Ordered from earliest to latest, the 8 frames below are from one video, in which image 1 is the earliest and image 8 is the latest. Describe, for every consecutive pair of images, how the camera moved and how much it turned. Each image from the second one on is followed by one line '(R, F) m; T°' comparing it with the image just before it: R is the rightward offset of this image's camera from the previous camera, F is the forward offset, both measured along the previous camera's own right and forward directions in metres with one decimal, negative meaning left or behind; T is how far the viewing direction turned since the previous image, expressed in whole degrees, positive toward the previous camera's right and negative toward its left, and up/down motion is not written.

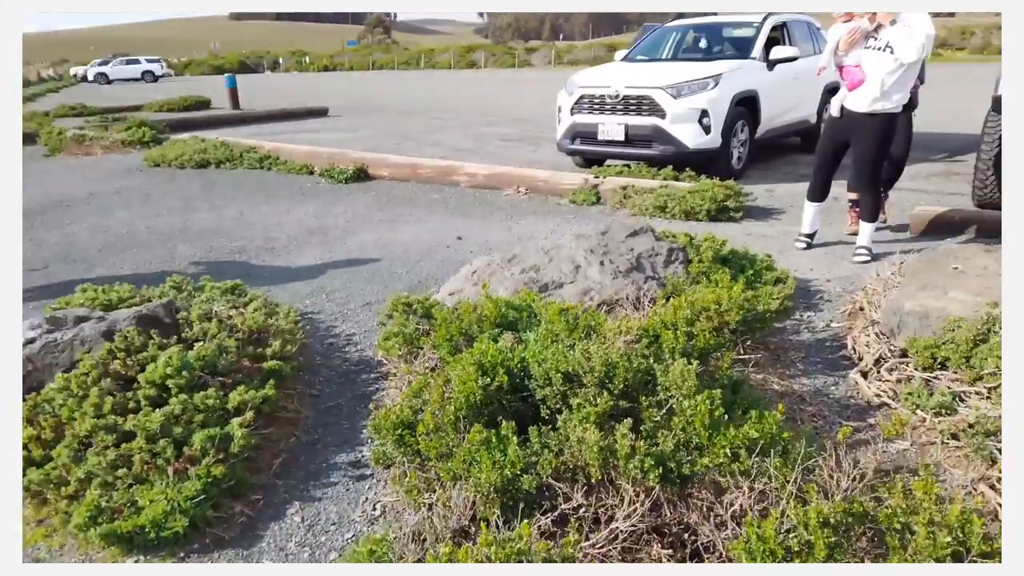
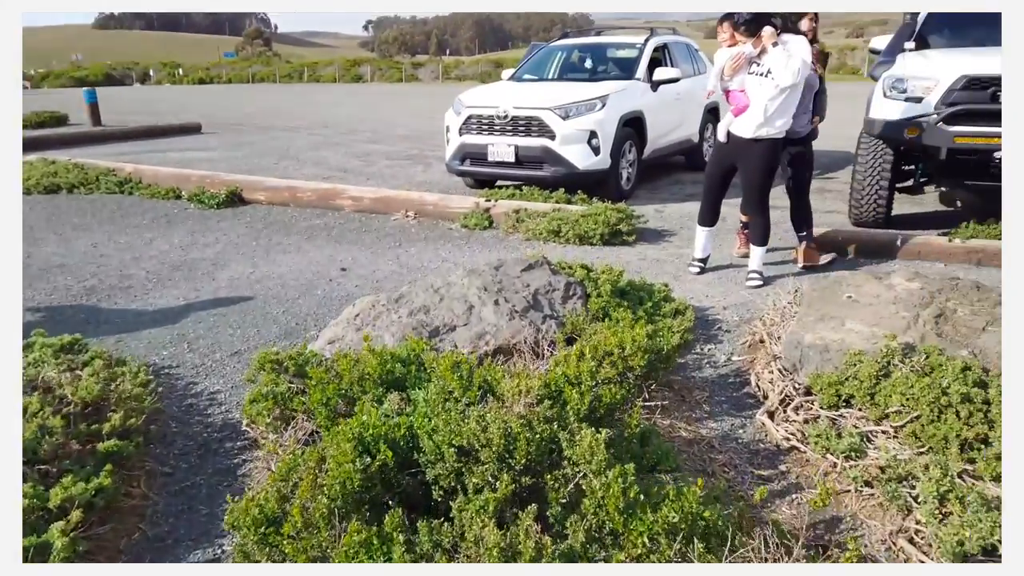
(0.0, +0.4) m; +8°
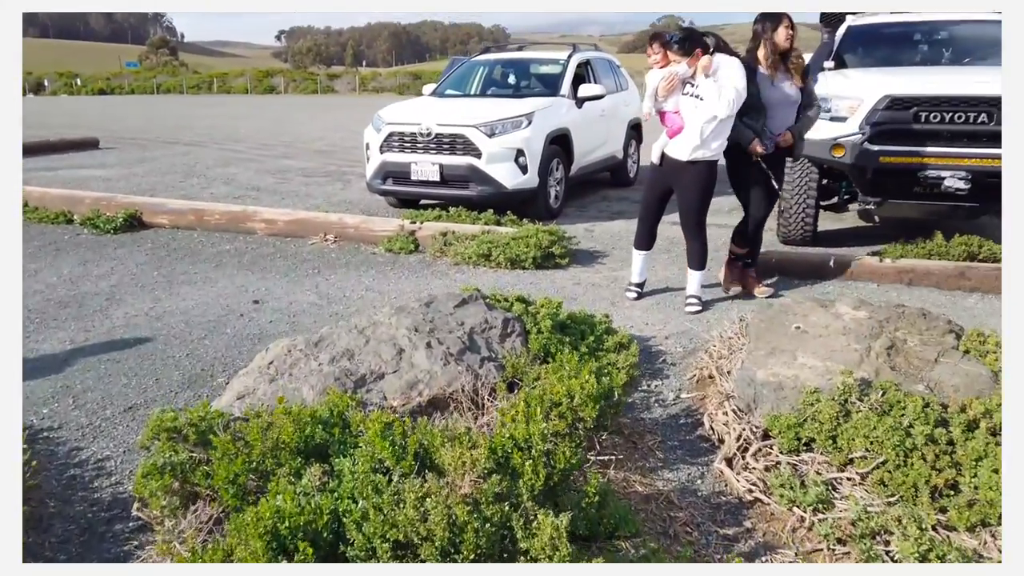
(-0.1, +0.4) m; +6°
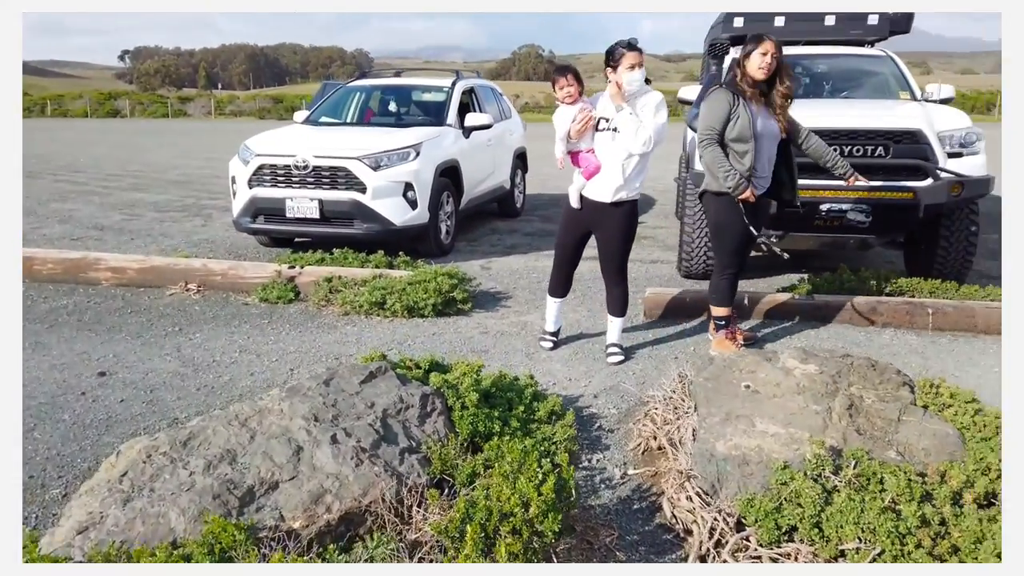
(-0.2, +0.6) m; +10°
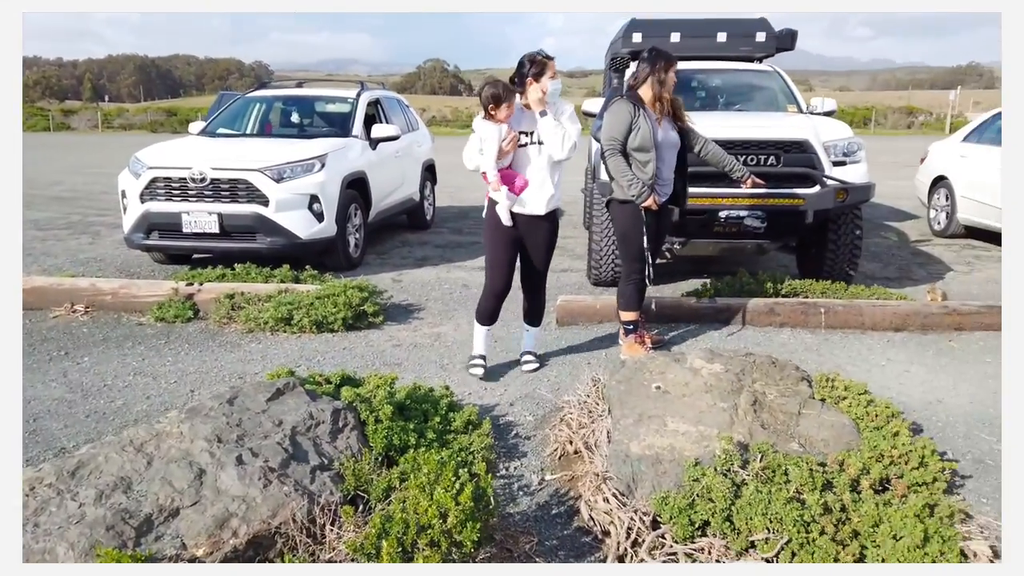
(0.0, 0.0) m; +7°
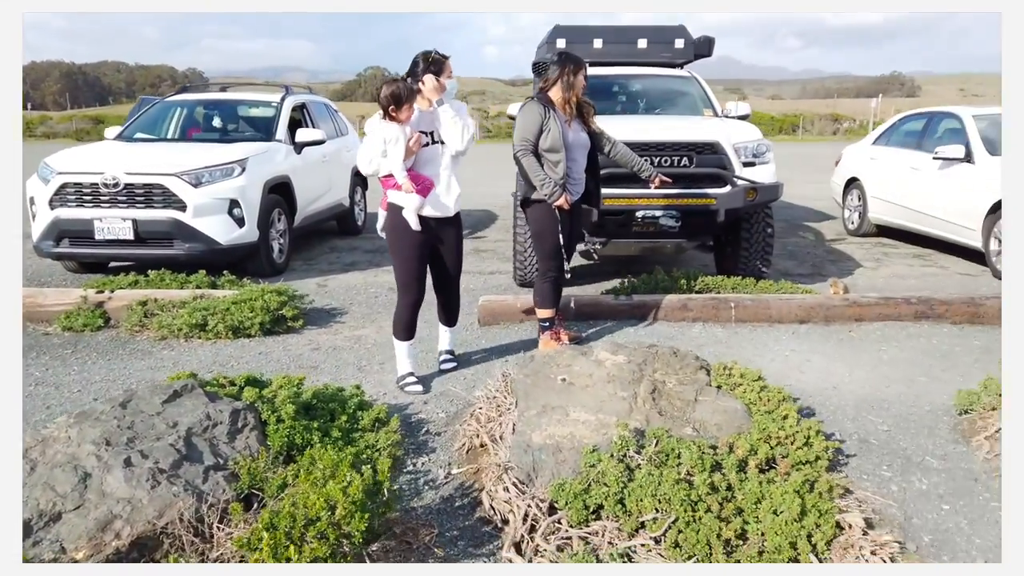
(+0.2, -0.1) m; +4°
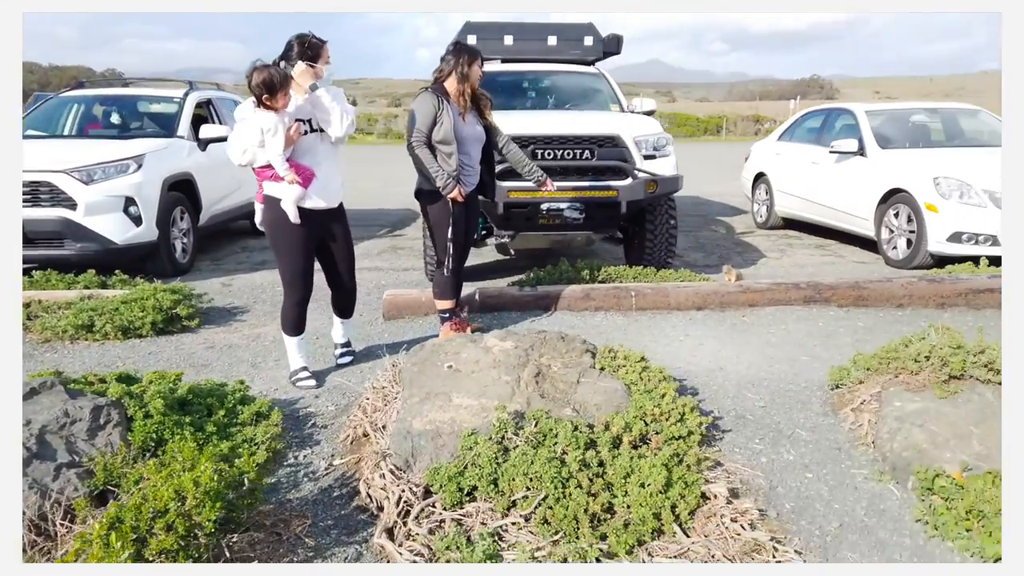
(+0.3, 0.0) m; +5°
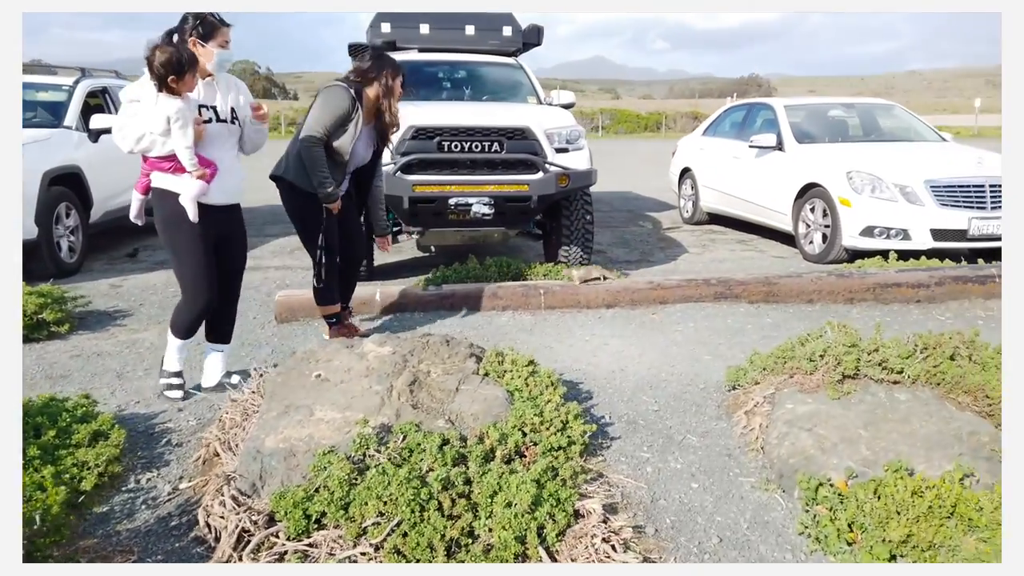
(+0.4, +0.3) m; +4°
